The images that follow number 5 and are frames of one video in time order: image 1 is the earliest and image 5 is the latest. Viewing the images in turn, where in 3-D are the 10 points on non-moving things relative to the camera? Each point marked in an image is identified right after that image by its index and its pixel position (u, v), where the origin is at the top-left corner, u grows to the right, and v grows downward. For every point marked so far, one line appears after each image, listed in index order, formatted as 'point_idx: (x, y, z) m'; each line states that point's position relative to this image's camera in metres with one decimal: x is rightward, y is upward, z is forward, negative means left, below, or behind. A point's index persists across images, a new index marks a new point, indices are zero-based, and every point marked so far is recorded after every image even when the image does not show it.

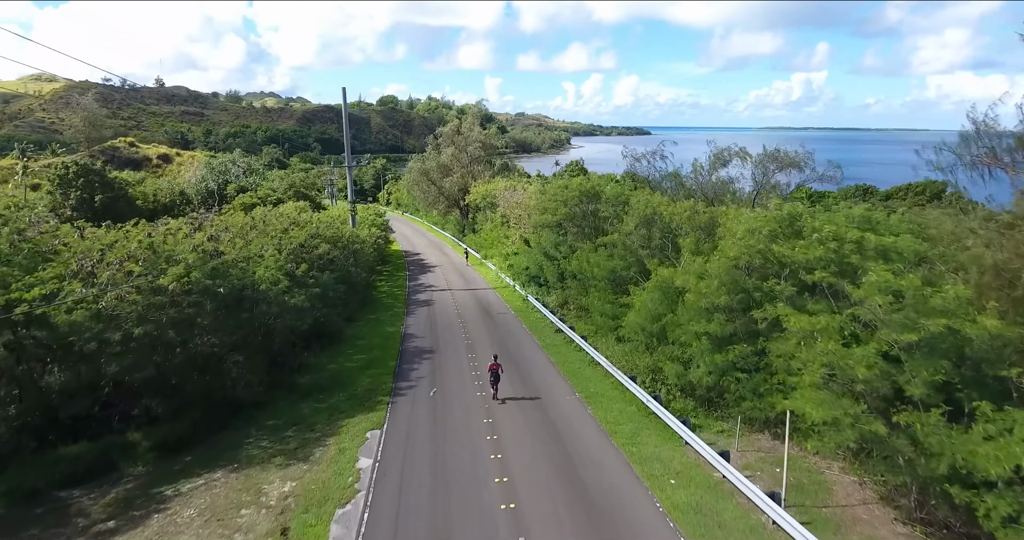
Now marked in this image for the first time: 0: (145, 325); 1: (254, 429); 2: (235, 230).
0: (-7.5, -1.1, +12.1) m
1: (-6.1, -3.8, +14.0) m
2: (-8.8, +1.2, +18.8) m
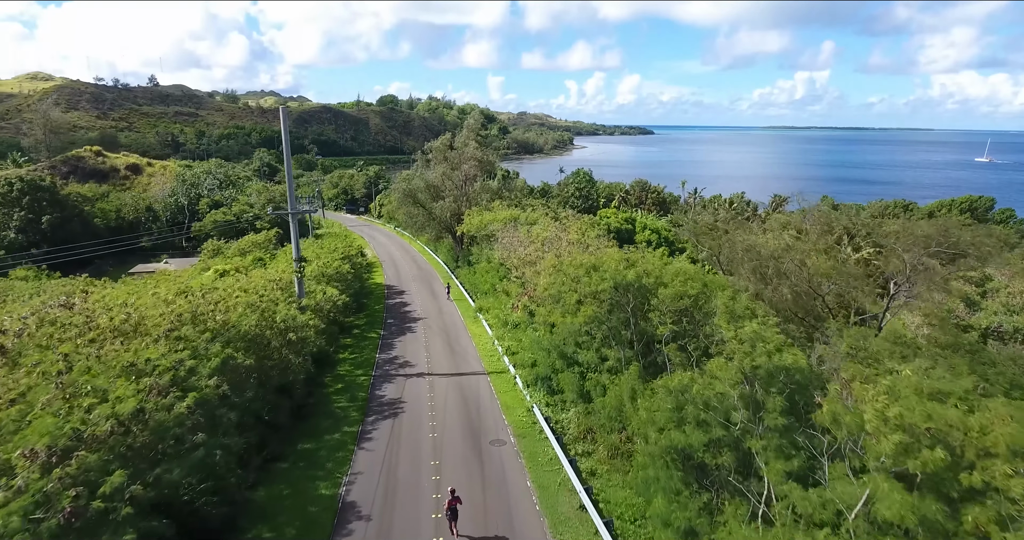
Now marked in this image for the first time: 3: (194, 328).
0: (-7.6, -4.5, +4.0) m
1: (-6.2, -7.1, +5.9) m
2: (-8.9, -2.1, +10.7) m
3: (-8.9, -1.6, +16.5) m
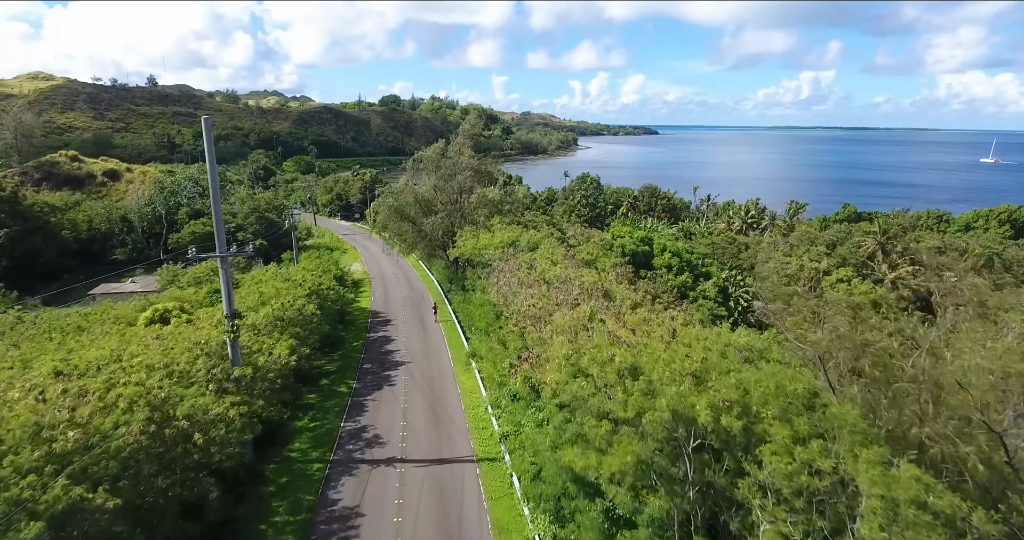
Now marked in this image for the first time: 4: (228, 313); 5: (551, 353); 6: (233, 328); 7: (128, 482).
0: (-7.8, -6.3, -1.5) m
1: (-6.4, -9.0, +0.4) m
2: (-9.1, -4.0, +5.2) m
3: (-9.0, -3.5, +11.0) m
4: (-9.0, -1.4, +18.7) m
5: (+1.1, -2.4, +17.2) m
6: (-8.8, -1.8, +18.6) m
7: (-8.1, -4.4, +12.4) m
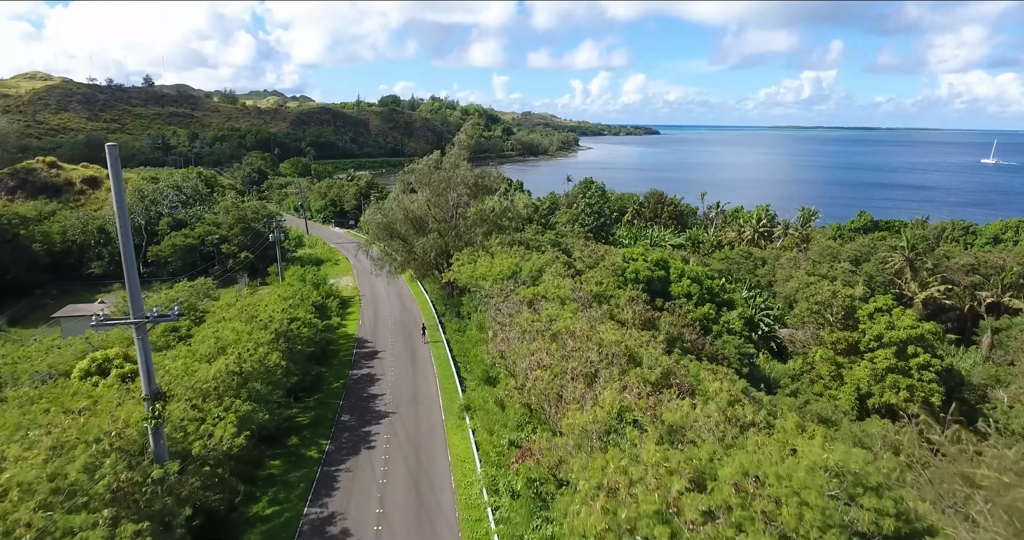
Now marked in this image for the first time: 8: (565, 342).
0: (-7.9, -8.0, -5.6) m
1: (-6.5, -10.7, -3.7) m
2: (-9.1, -5.6, +1.1) m
3: (-9.1, -5.2, +7.0) m
4: (-9.0, -3.0, +14.6) m
5: (+1.1, -4.1, +13.2) m
6: (-8.8, -3.5, +14.5) m
7: (-8.1, -6.1, +8.4) m
8: (+1.6, -2.3, +18.7) m
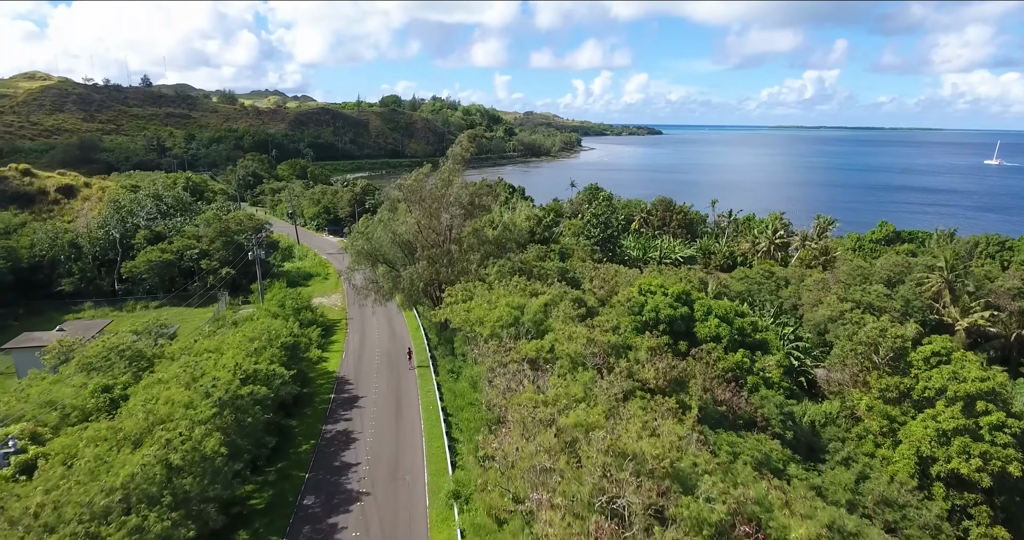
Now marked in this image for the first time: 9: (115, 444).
0: (-8.0, -9.9, -10.2) m
1: (-6.6, -12.6, -8.3) m
2: (-9.2, -7.6, -3.5) m
3: (-9.1, -7.1, +2.3) m
4: (-9.0, -4.9, +10.0) m
5: (+1.1, -6.0, +8.5) m
6: (-8.8, -5.4, +9.9) m
7: (-8.2, -8.0, +3.7) m
8: (+1.6, -4.2, +14.0) m
9: (-12.0, -5.2, +17.9) m
